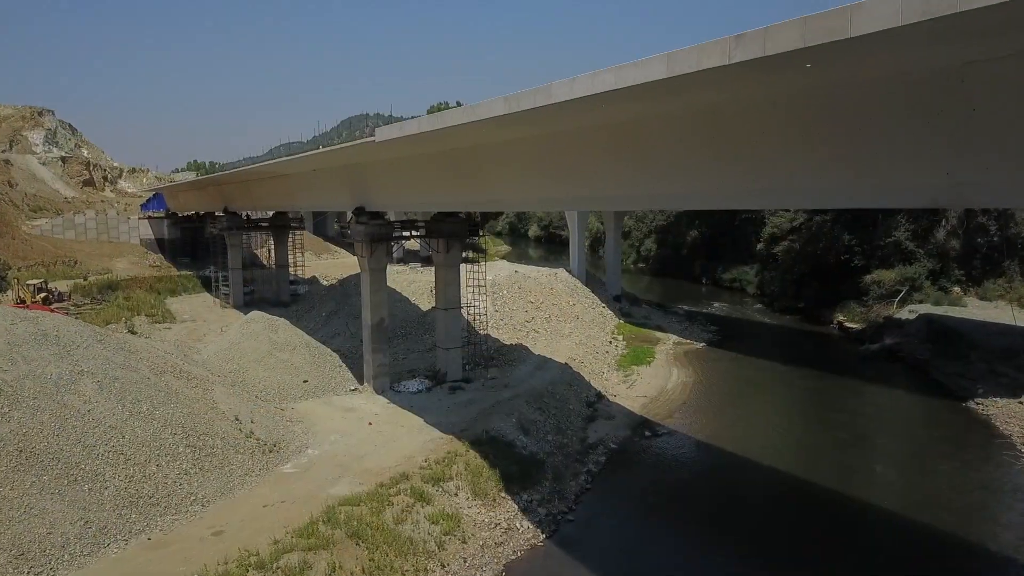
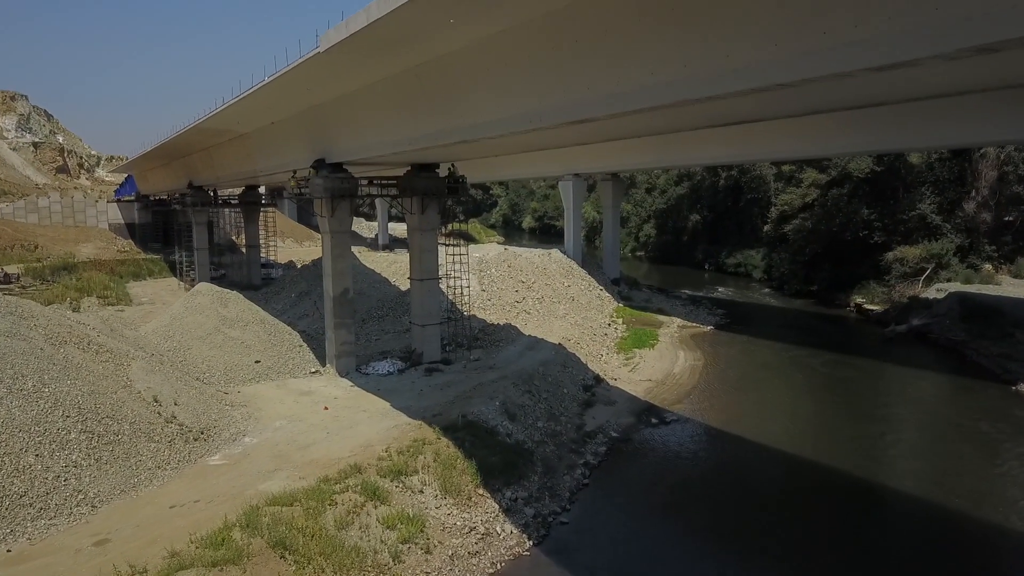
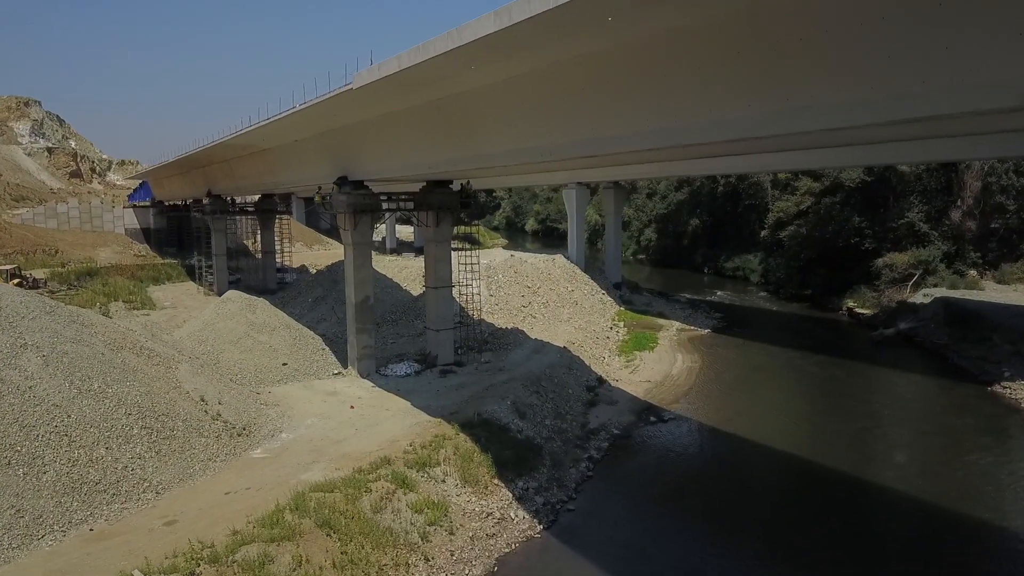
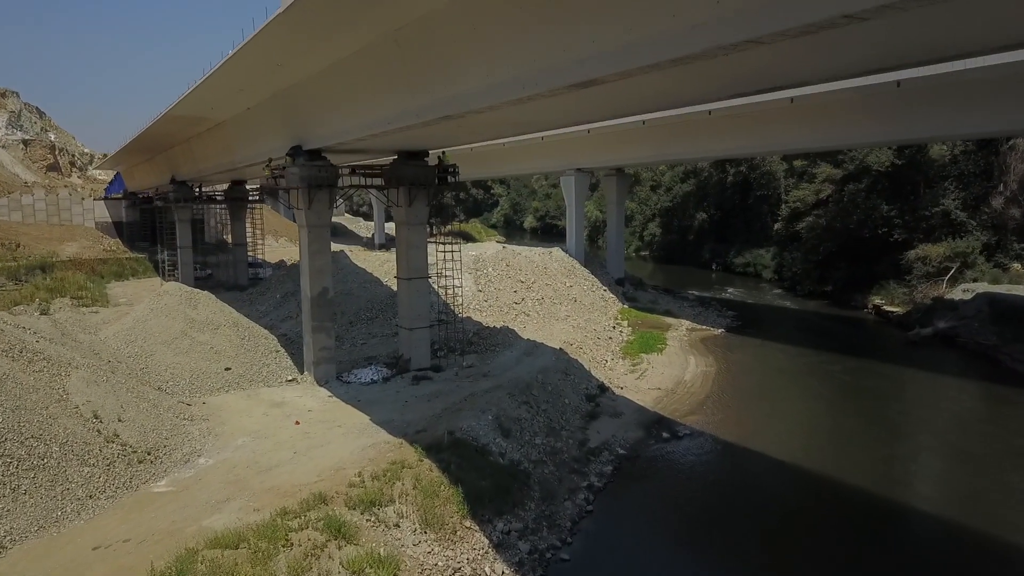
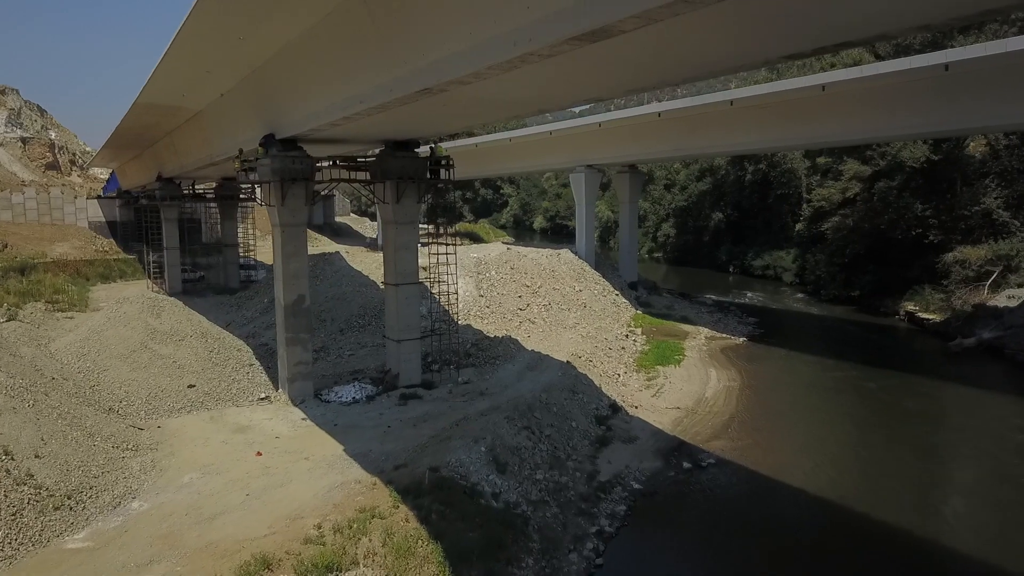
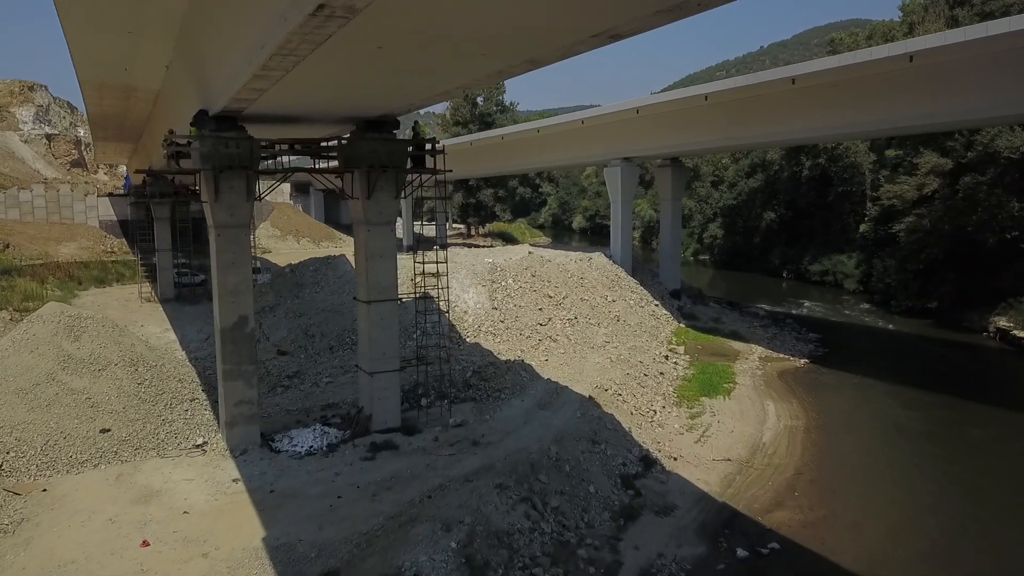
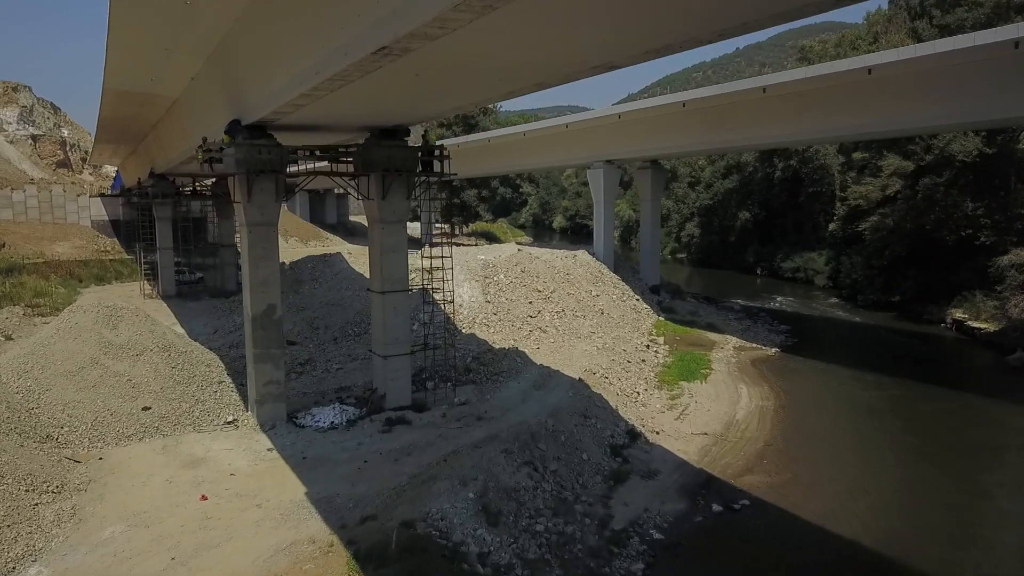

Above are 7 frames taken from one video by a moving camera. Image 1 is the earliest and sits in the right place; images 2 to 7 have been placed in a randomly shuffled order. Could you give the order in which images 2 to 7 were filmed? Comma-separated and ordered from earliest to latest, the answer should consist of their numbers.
3, 2, 4, 5, 7, 6
